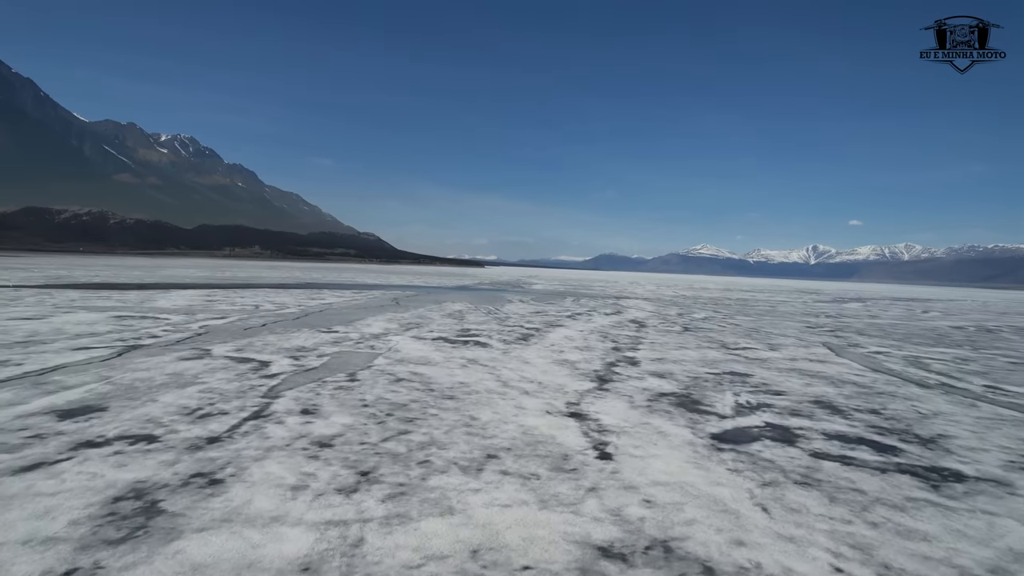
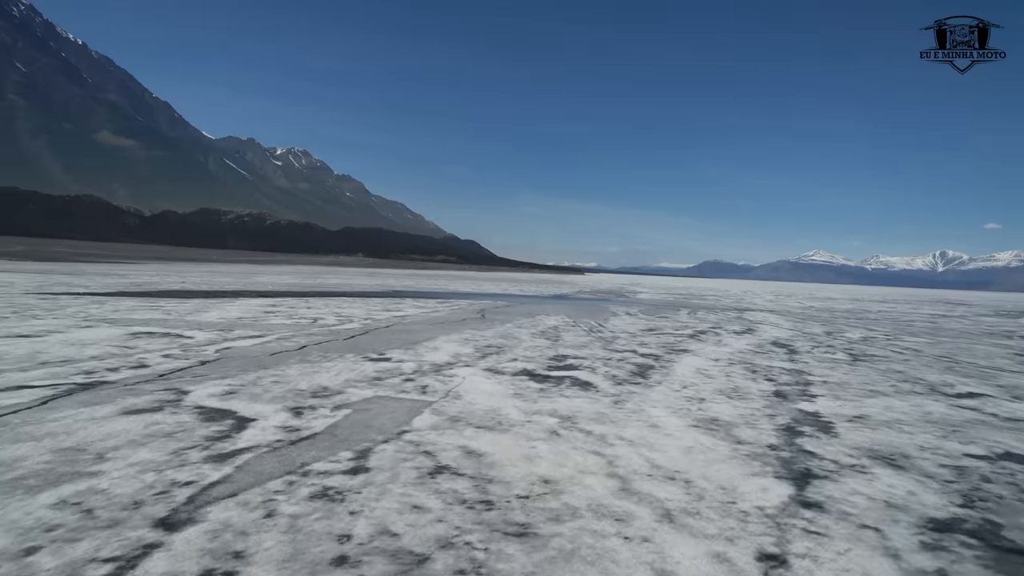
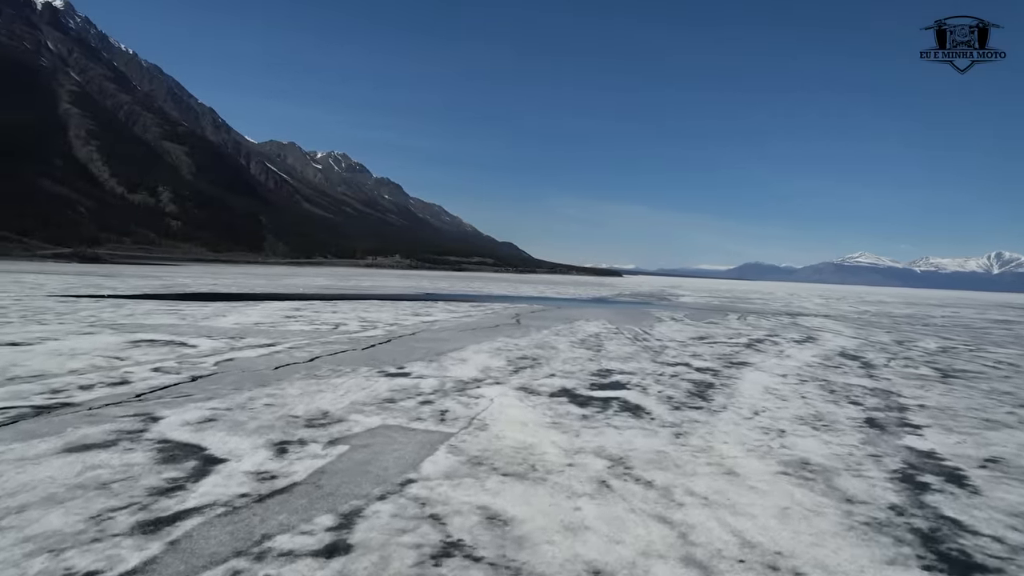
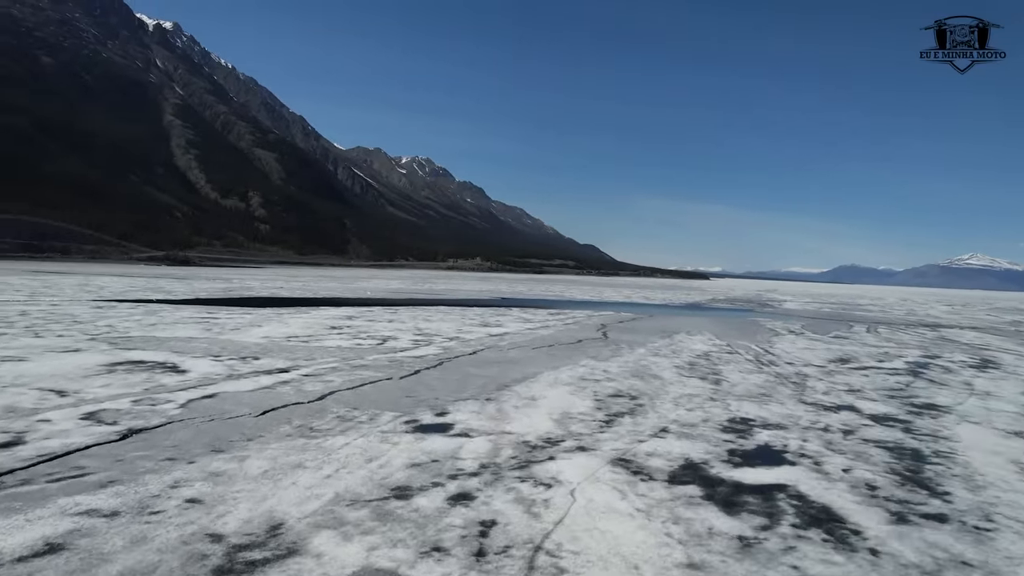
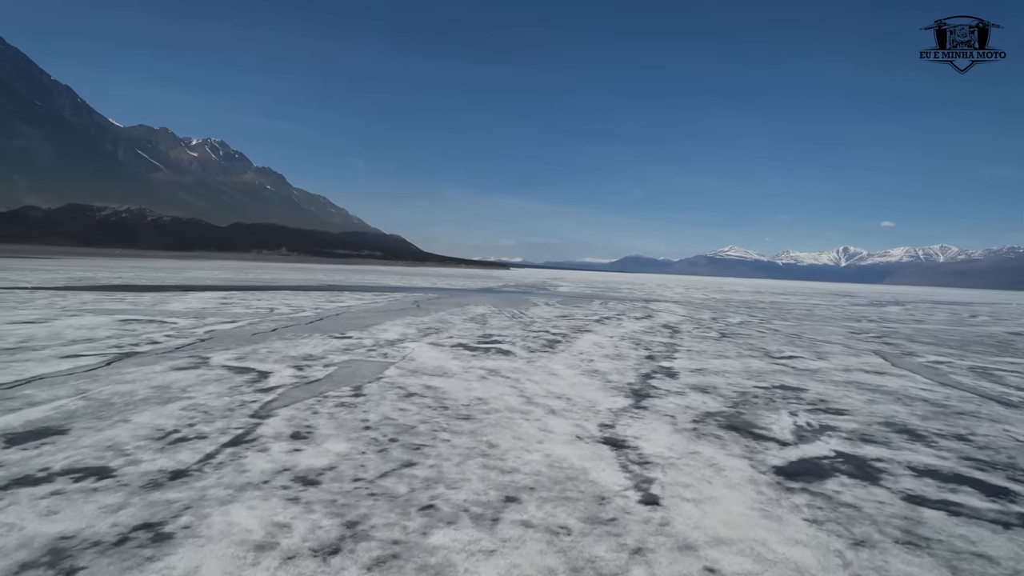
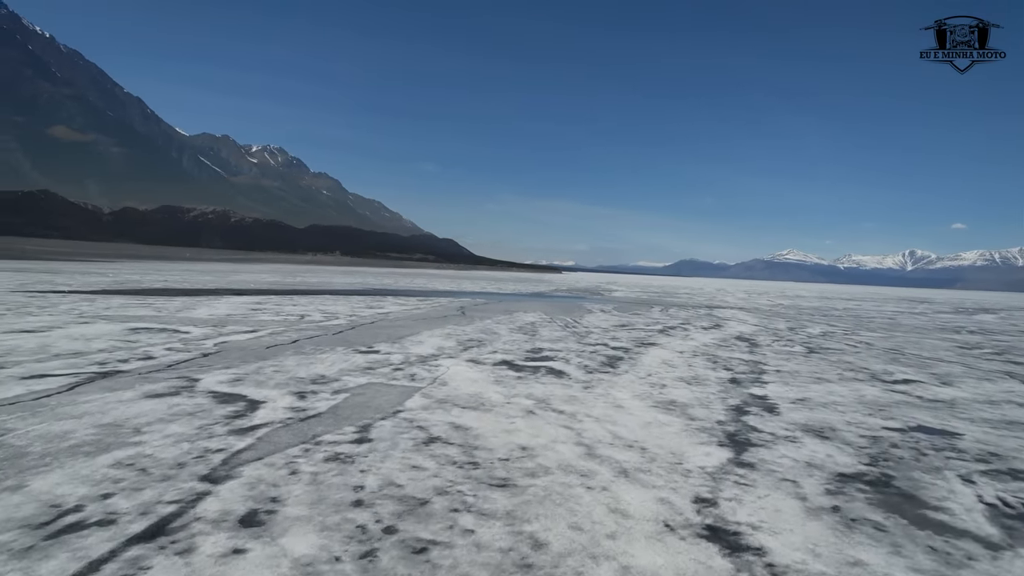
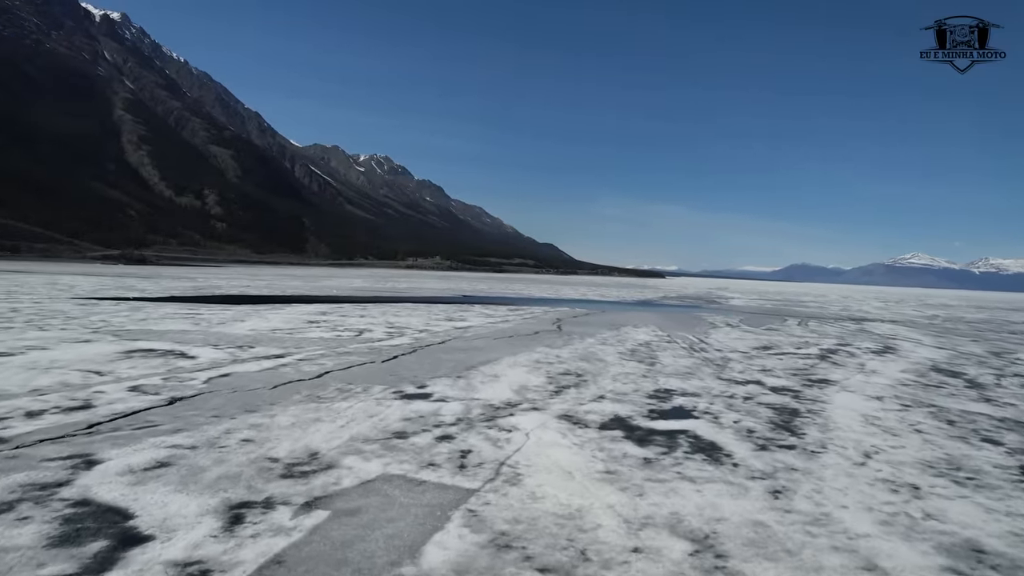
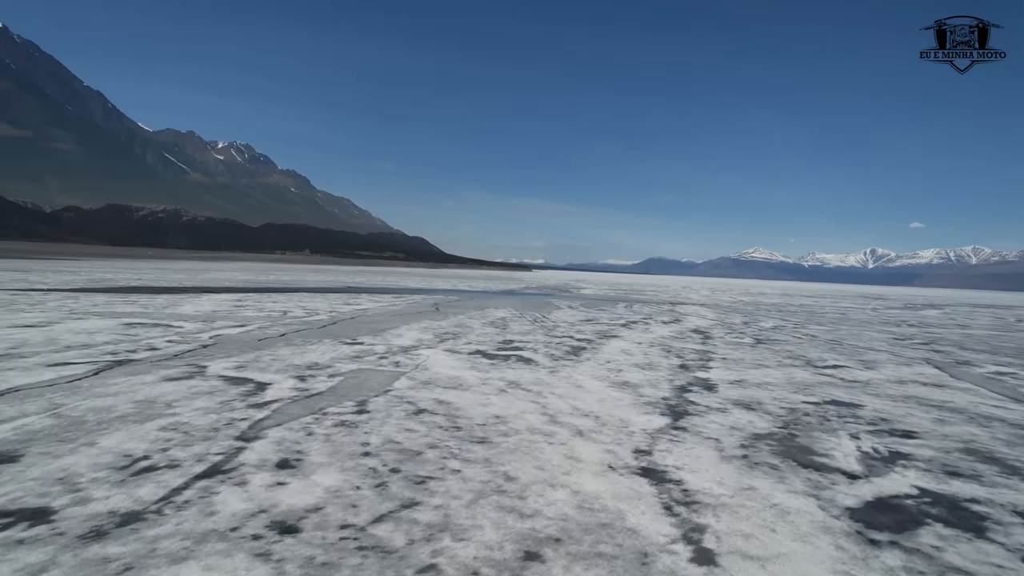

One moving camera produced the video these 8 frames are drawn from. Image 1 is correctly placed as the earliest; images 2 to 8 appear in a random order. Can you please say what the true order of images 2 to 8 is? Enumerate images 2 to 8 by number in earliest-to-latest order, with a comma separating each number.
5, 8, 6, 2, 3, 7, 4
